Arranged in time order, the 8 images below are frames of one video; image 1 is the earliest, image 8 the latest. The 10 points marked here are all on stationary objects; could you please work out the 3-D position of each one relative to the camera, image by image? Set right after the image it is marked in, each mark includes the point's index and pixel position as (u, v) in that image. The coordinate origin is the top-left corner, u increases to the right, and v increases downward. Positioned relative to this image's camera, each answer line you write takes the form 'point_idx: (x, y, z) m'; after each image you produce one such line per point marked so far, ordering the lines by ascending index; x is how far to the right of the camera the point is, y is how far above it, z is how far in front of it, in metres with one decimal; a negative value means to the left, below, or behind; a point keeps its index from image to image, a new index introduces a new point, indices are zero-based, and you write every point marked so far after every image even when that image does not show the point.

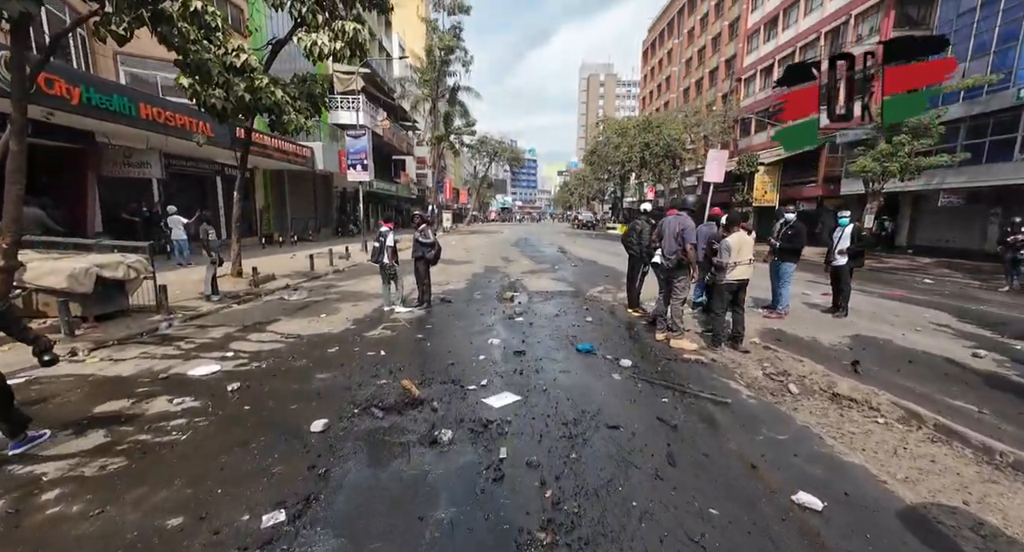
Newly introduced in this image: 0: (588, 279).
0: (+2.0, -0.1, +12.5) m
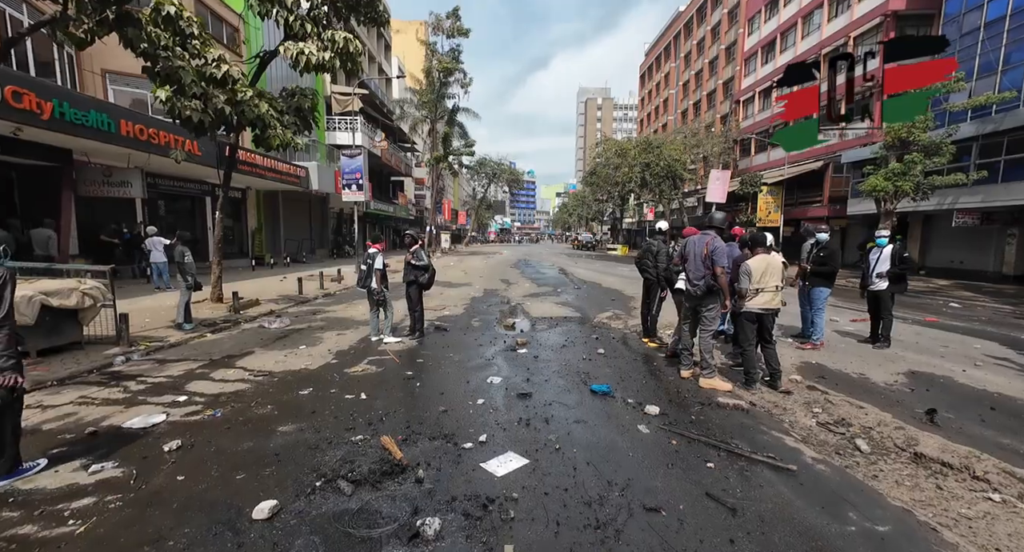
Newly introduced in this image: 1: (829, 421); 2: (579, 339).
0: (+2.0, -0.7, +11.7) m
1: (+2.8, -1.3, +4.2) m
2: (+1.1, -1.0, +7.9) m
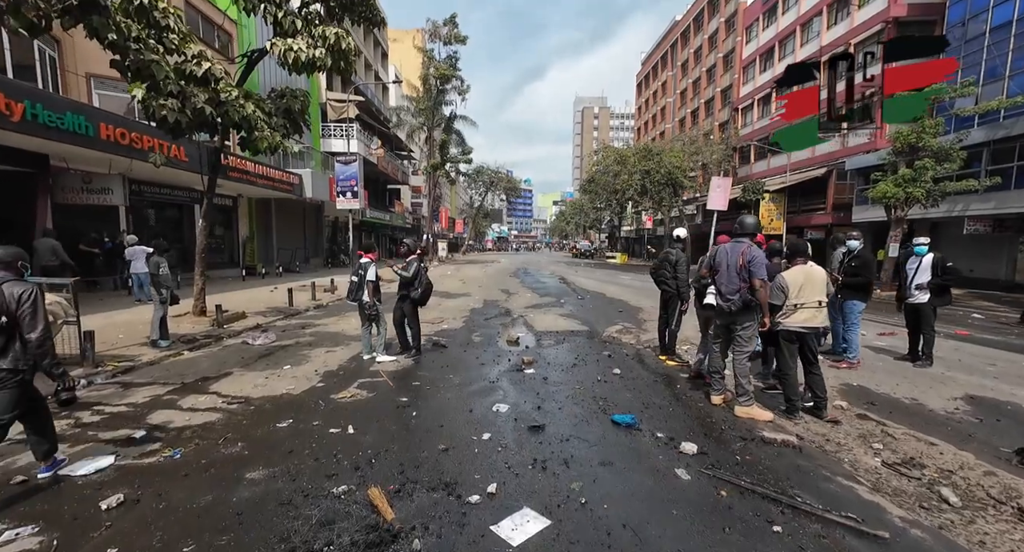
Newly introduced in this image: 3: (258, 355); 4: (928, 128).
0: (+2.1, -0.9, +11.0) m
1: (+2.9, -1.4, +3.6) m
2: (+1.2, -1.2, +7.3) m
3: (-3.9, -1.2, +7.3) m
4: (+14.9, +5.3, +17.2) m
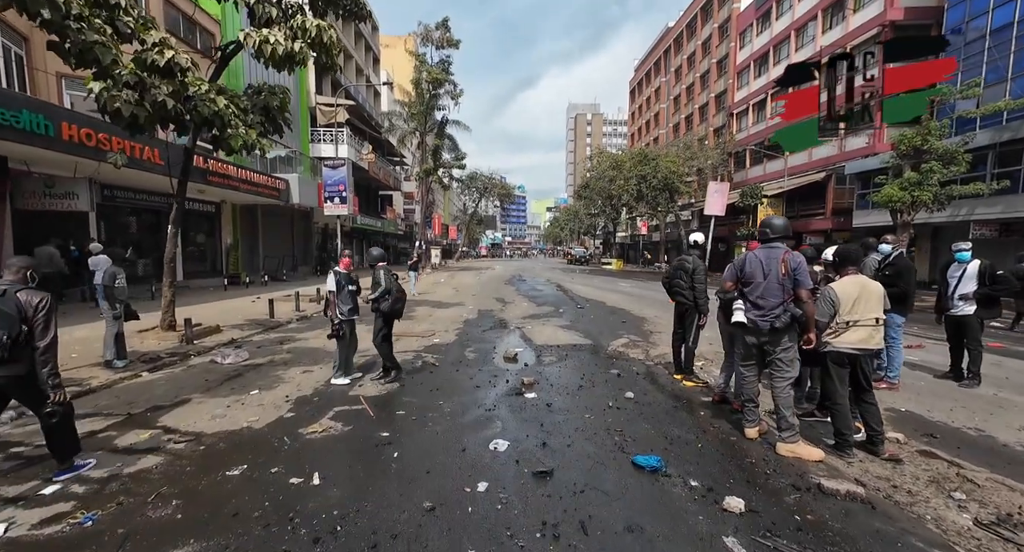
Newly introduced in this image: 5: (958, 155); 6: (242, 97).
0: (+2.0, -1.1, +10.3) m
1: (+2.9, -1.5, +2.9) m
2: (+1.1, -1.4, +6.5) m
3: (-3.9, -1.4, +6.5) m
4: (+14.7, +5.1, +16.8) m
5: (+15.5, +4.2, +16.6) m
6: (-5.1, +3.4, +9.1) m
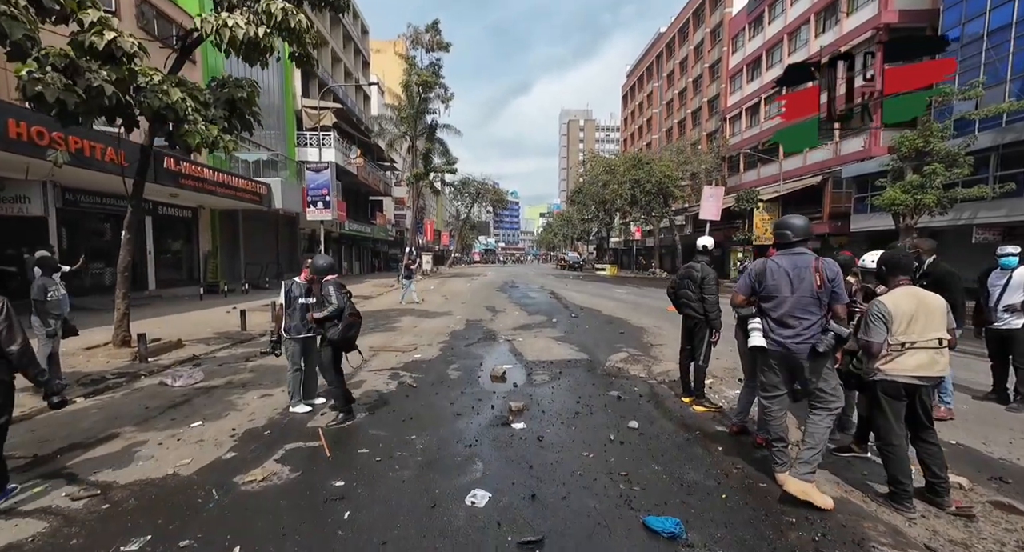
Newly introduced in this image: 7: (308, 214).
0: (+1.8, -1.3, +9.6) m
1: (+2.8, -1.5, +2.2) m
2: (+1.0, -1.5, +5.8) m
3: (-4.1, -1.5, +5.7) m
4: (+14.4, +4.9, +16.3) m
5: (+15.2, +4.0, +16.1) m
6: (-5.4, +3.2, +8.3) m
7: (-8.3, +2.5, +19.4) m
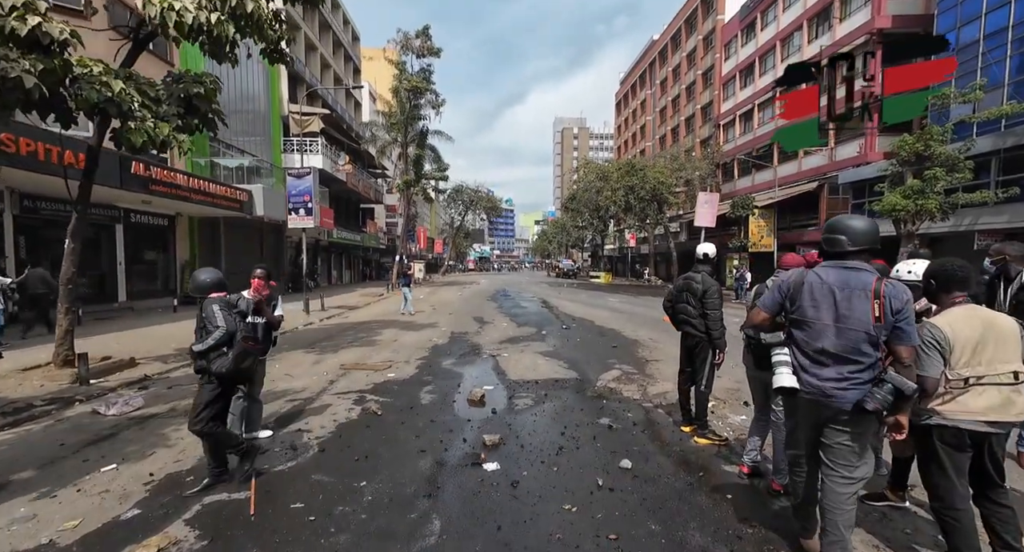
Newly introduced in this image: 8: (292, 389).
0: (+1.5, -1.5, +8.9) m
1: (+2.6, -1.6, +1.5) m
2: (+0.7, -1.6, +5.1) m
3: (-4.3, -1.7, +4.9) m
4: (+14.0, +4.7, +15.8) m
5: (+14.8, +3.8, +15.6) m
6: (-5.7, +3.0, +7.6) m
7: (-8.7, +2.1, +18.7) m
8: (-3.2, -1.6, +6.8) m
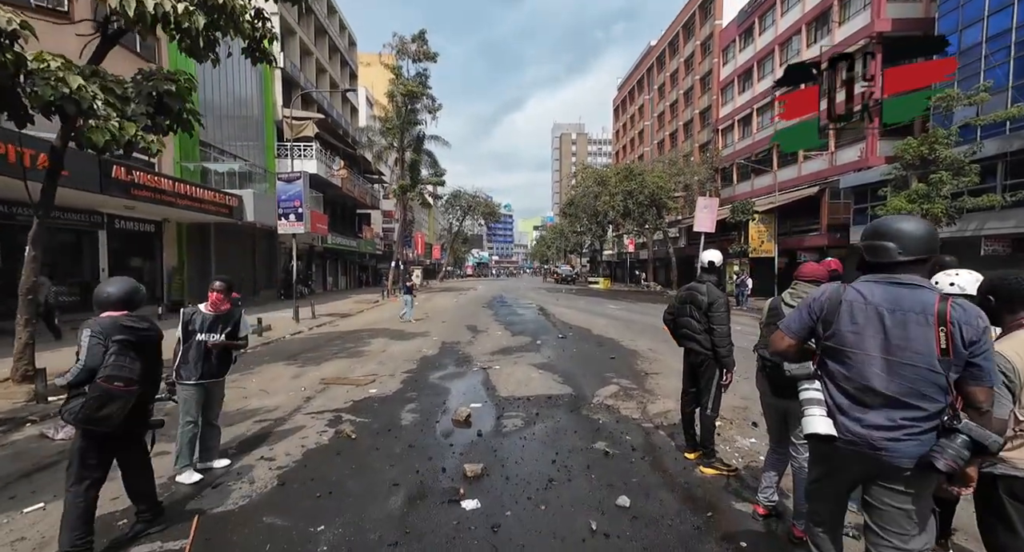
0: (+1.3, -1.6, +8.4) m
1: (+2.5, -1.7, +1.0) m
2: (+0.6, -1.7, +4.6) m
3: (-4.5, -1.8, +4.4) m
4: (+13.8, +4.5, +15.4) m
5: (+14.6, +3.6, +15.2) m
6: (-5.8, +2.9, +7.2) m
7: (-8.9, +1.8, +18.2) m
8: (-3.3, -1.8, +6.3) m
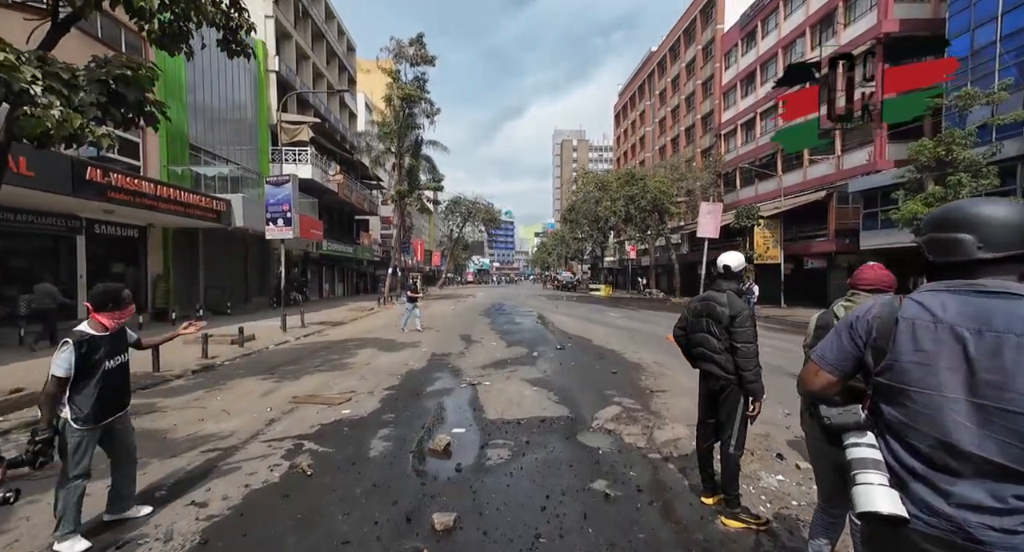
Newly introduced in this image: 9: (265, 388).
0: (+1.2, -1.7, +7.7) m
1: (+2.3, -1.7, +0.2) m
2: (+0.5, -1.8, +3.8) m
3: (-4.6, -1.8, +3.7) m
4: (+13.7, +4.3, +14.7) m
5: (+14.5, +3.4, +14.5) m
6: (-5.9, +2.8, +6.5) m
7: (-9.0, +1.6, +17.5) m
8: (-3.4, -1.8, +5.6) m
9: (-4.2, -1.9, +8.0) m
